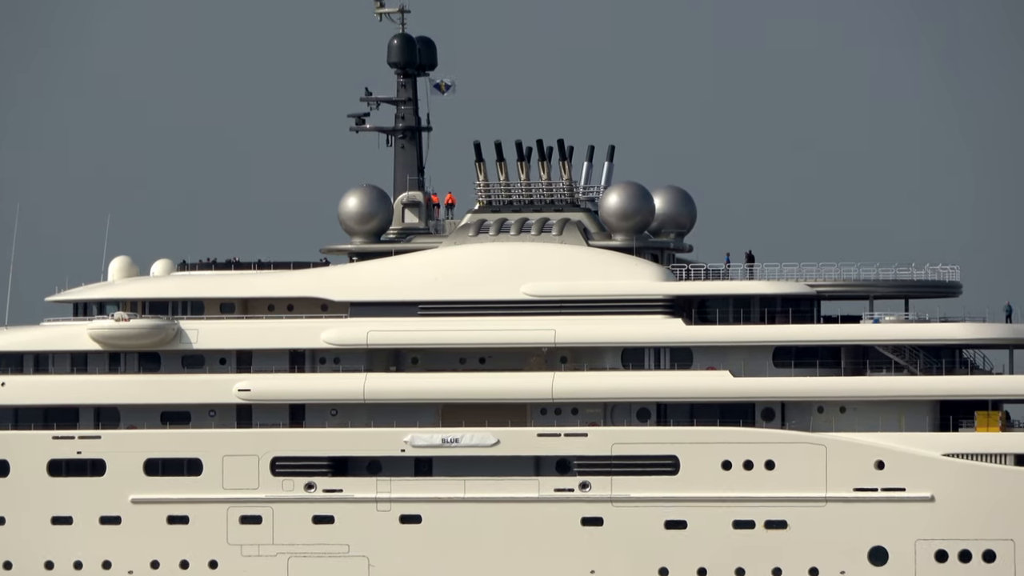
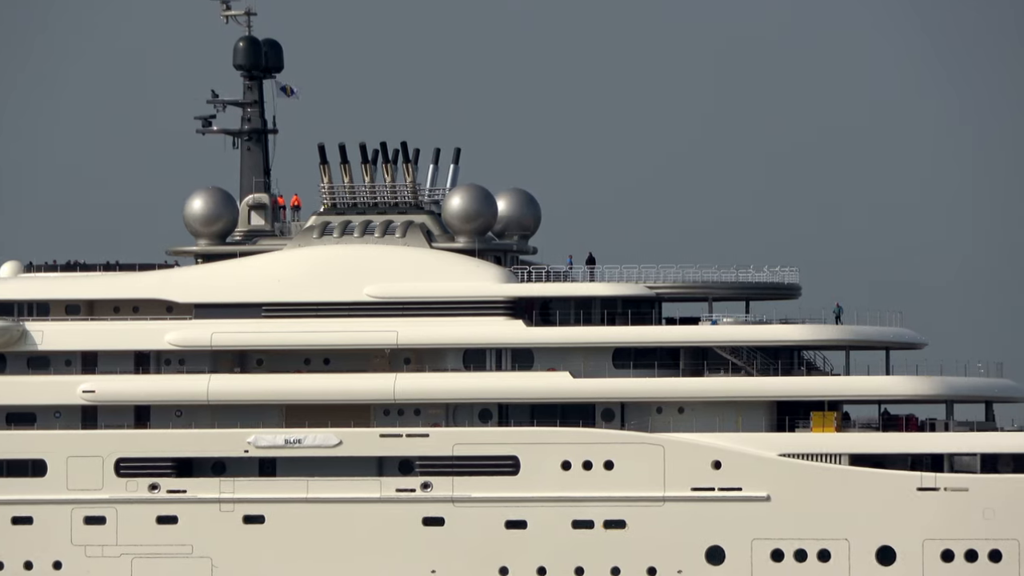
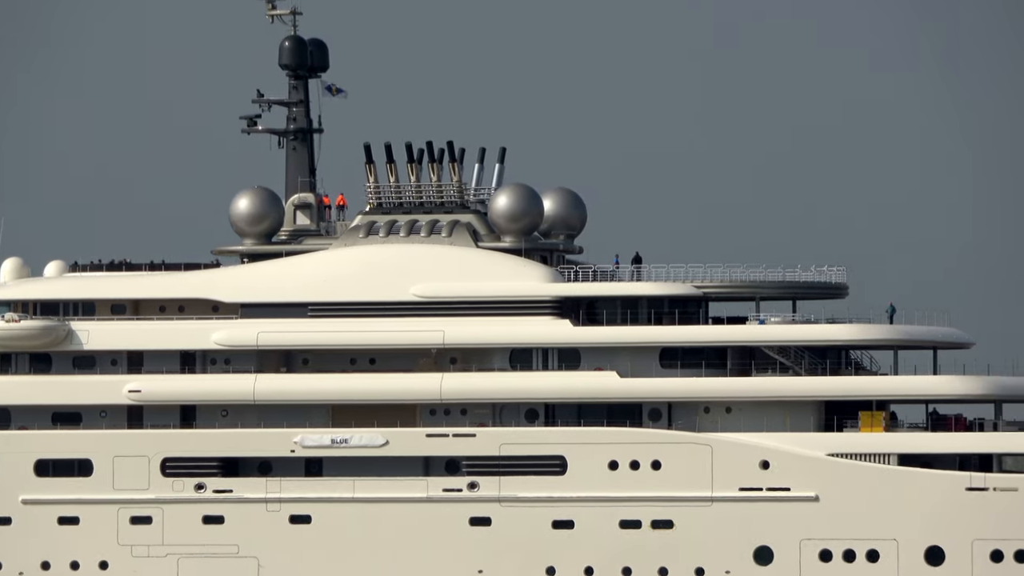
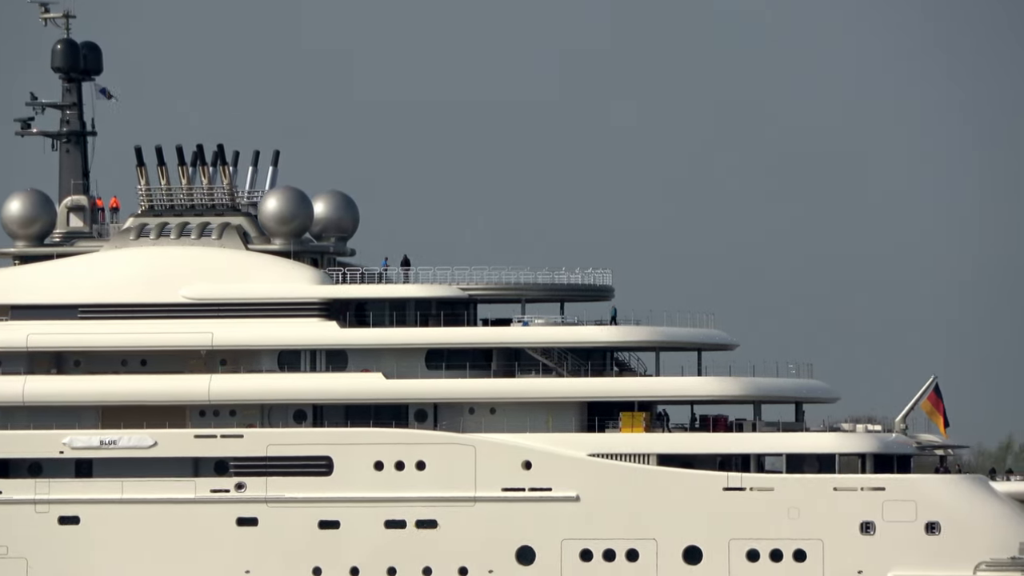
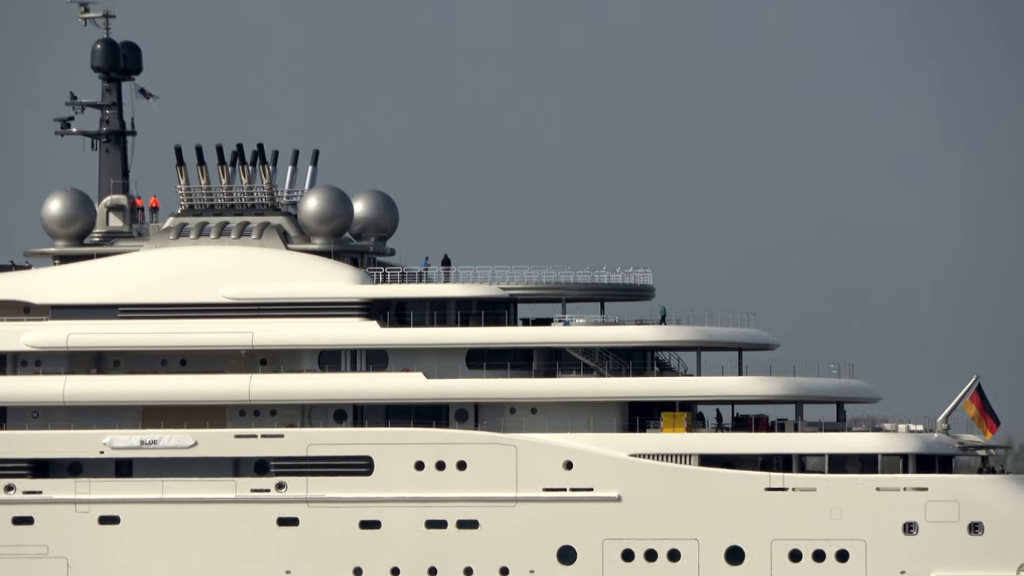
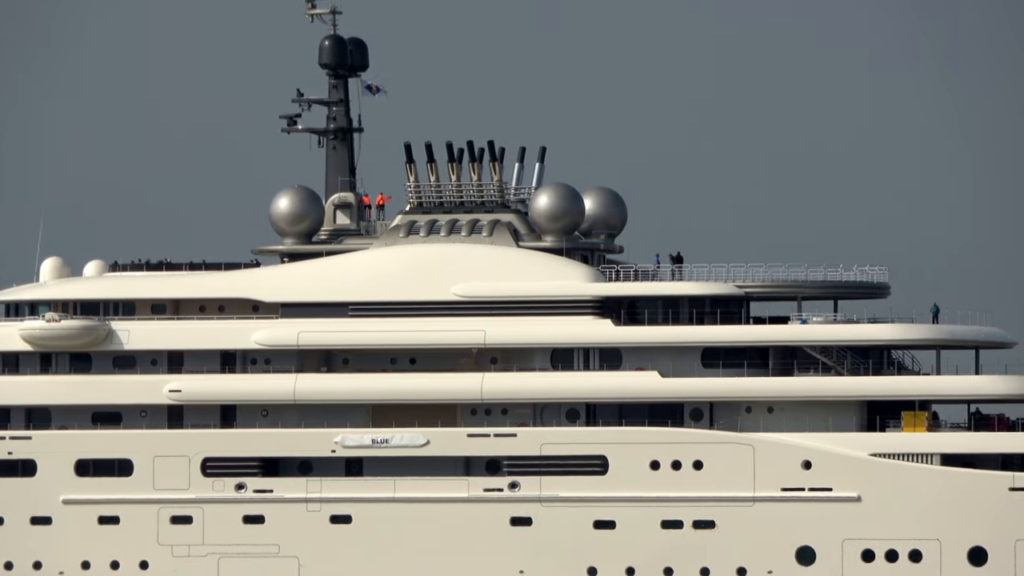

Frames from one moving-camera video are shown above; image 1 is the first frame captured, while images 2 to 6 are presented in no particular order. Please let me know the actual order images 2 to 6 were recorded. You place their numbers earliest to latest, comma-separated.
6, 3, 2, 5, 4
